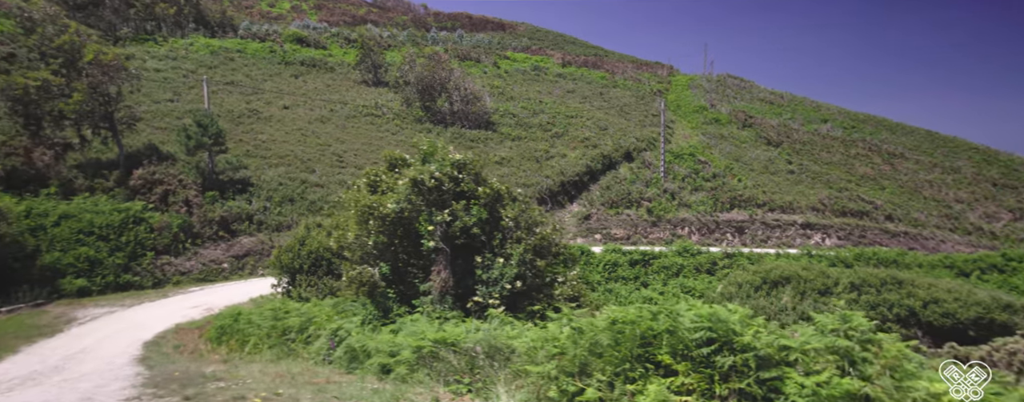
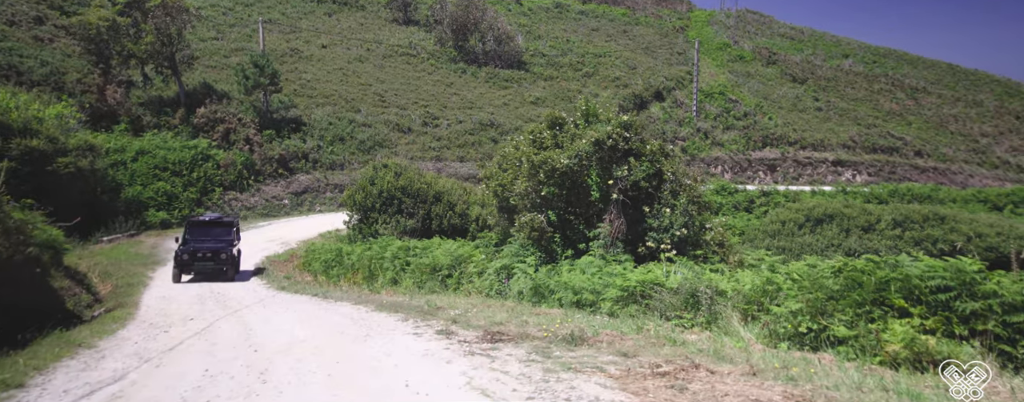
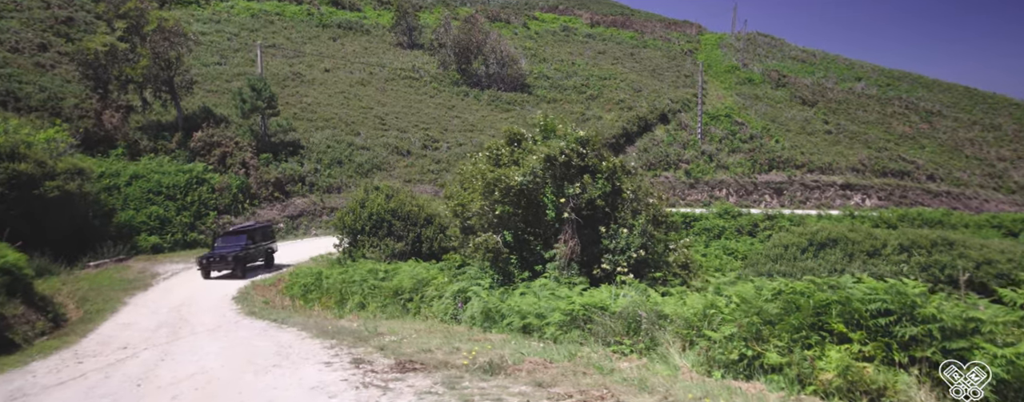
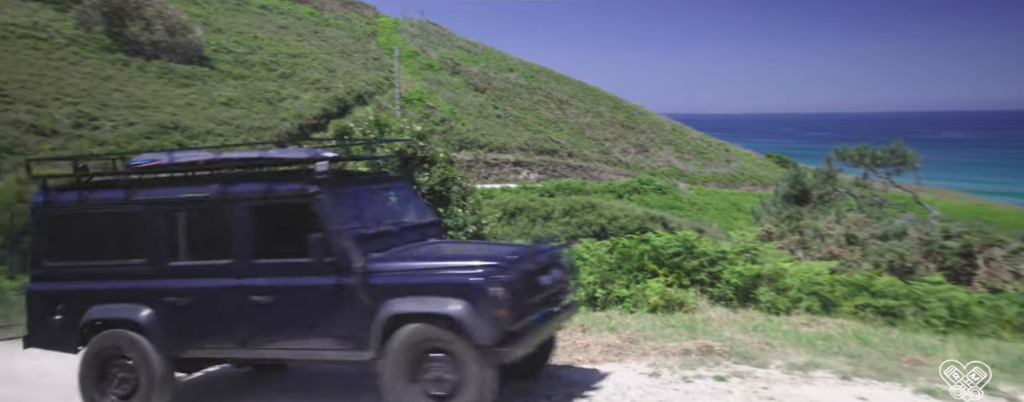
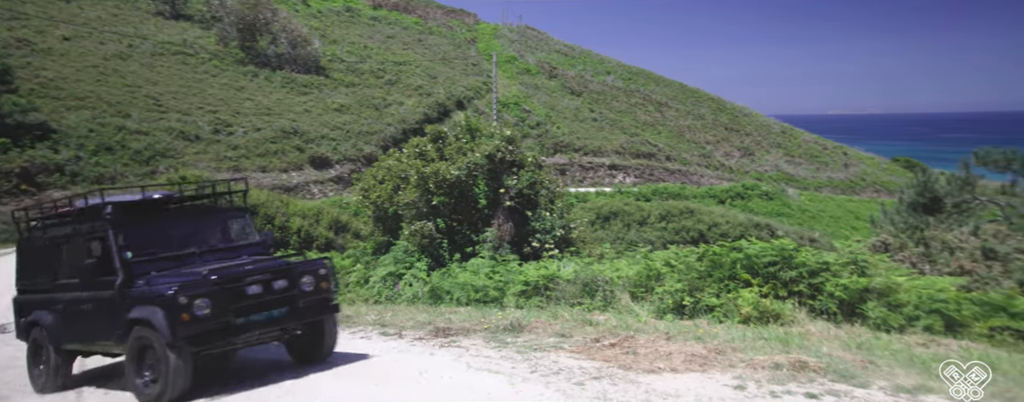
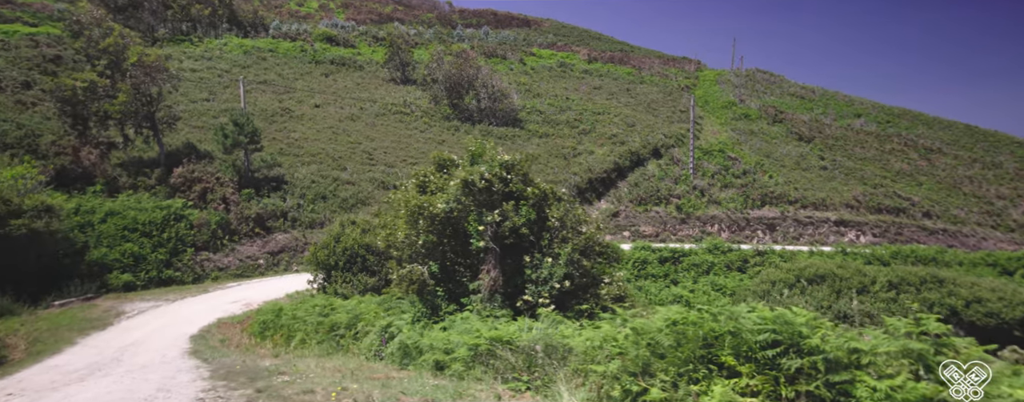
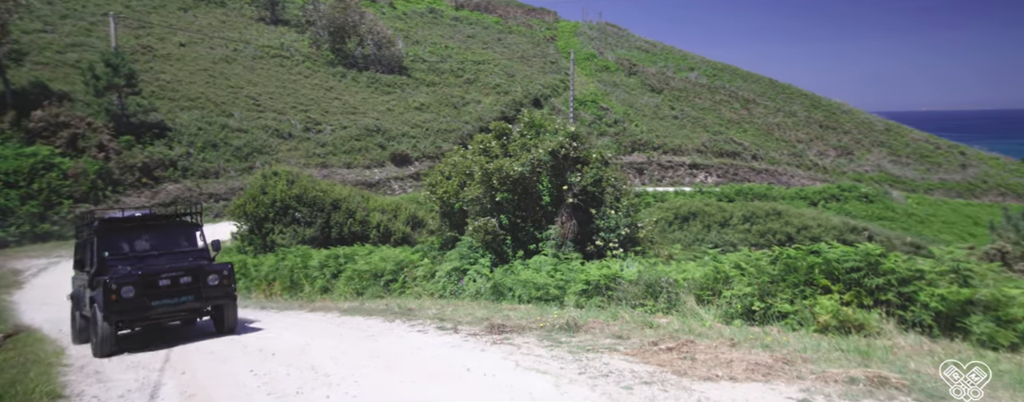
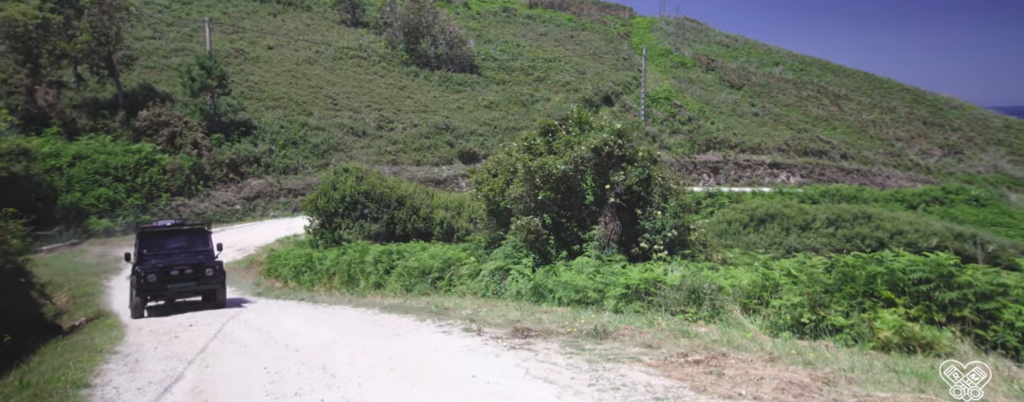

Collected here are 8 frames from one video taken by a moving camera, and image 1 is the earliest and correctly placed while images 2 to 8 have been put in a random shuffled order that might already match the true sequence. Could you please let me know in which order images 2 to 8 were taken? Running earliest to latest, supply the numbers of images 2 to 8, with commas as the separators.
6, 3, 2, 8, 7, 5, 4
